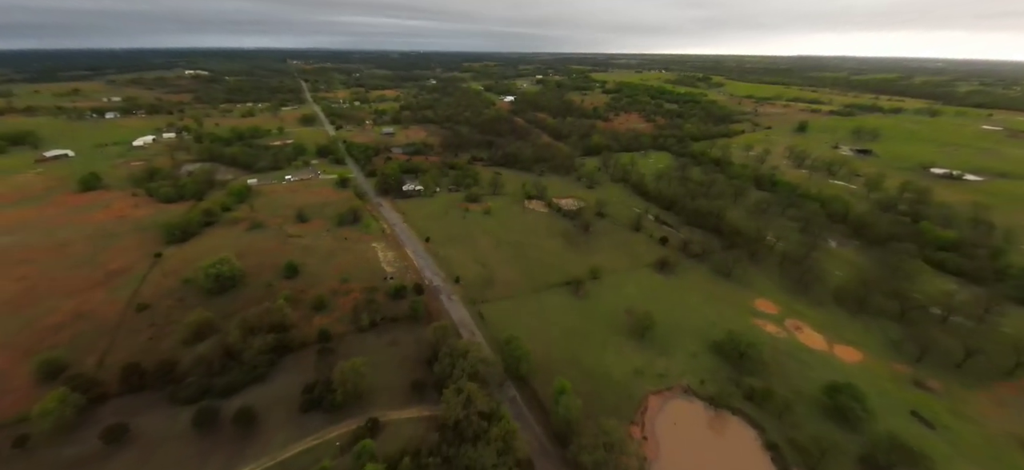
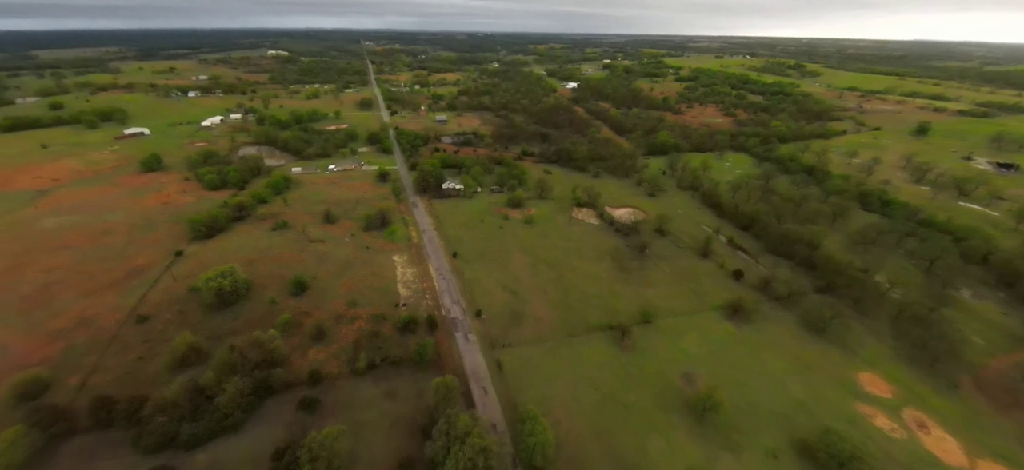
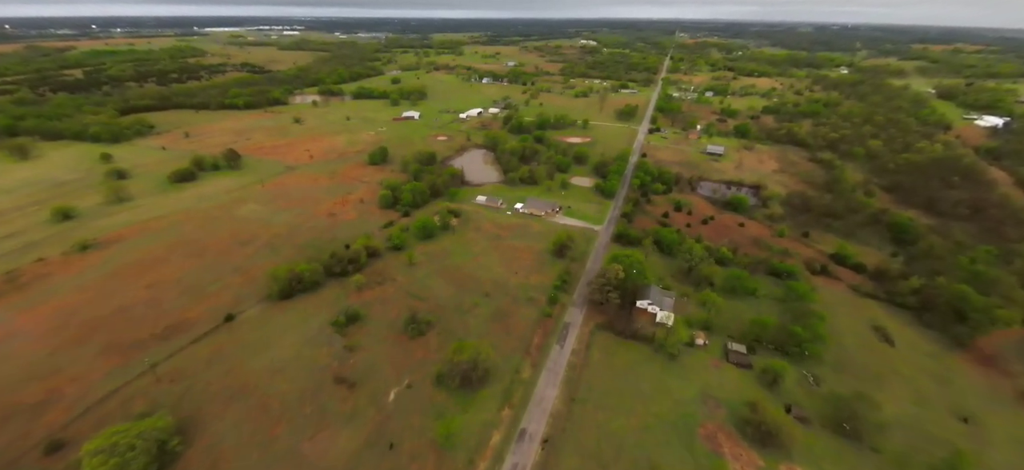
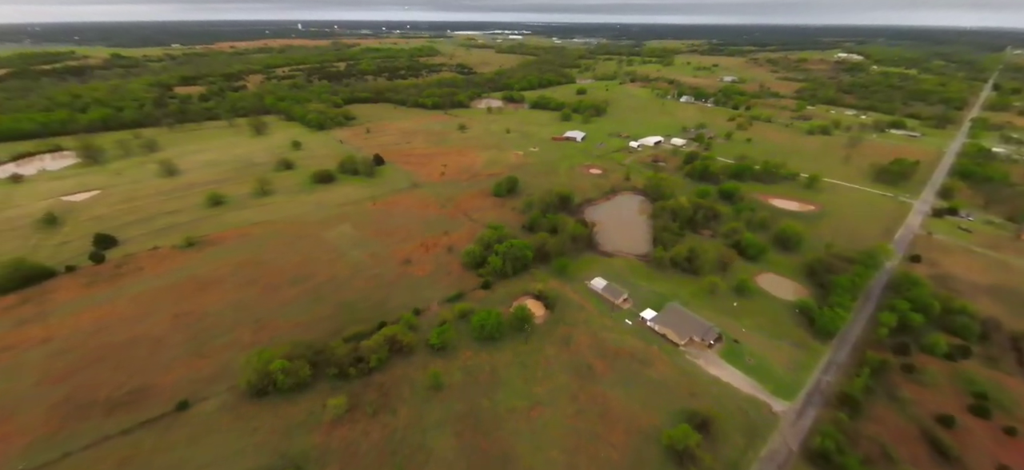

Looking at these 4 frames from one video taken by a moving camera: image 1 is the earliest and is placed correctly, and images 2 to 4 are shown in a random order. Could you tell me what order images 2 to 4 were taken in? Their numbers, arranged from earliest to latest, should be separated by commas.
2, 3, 4
